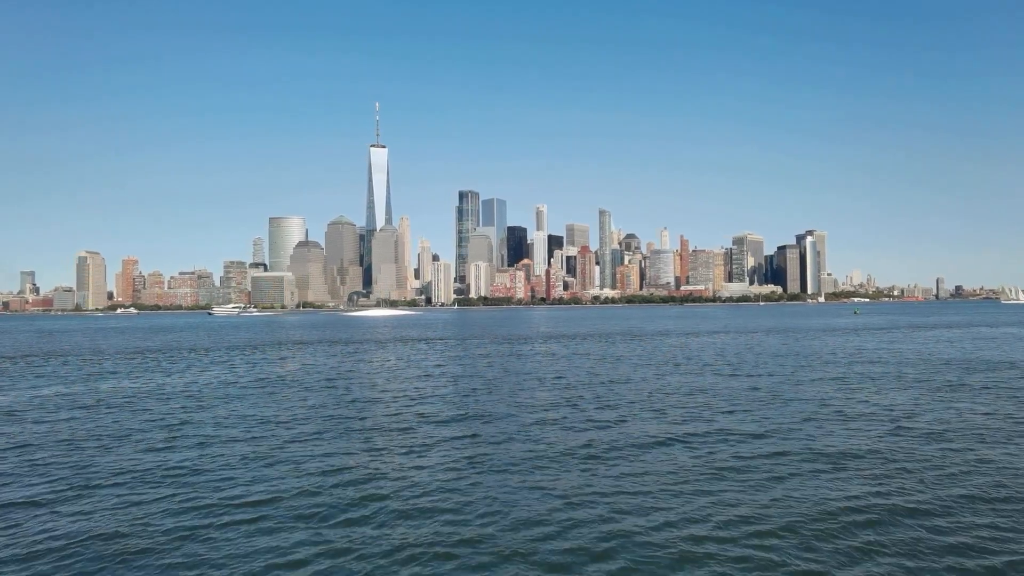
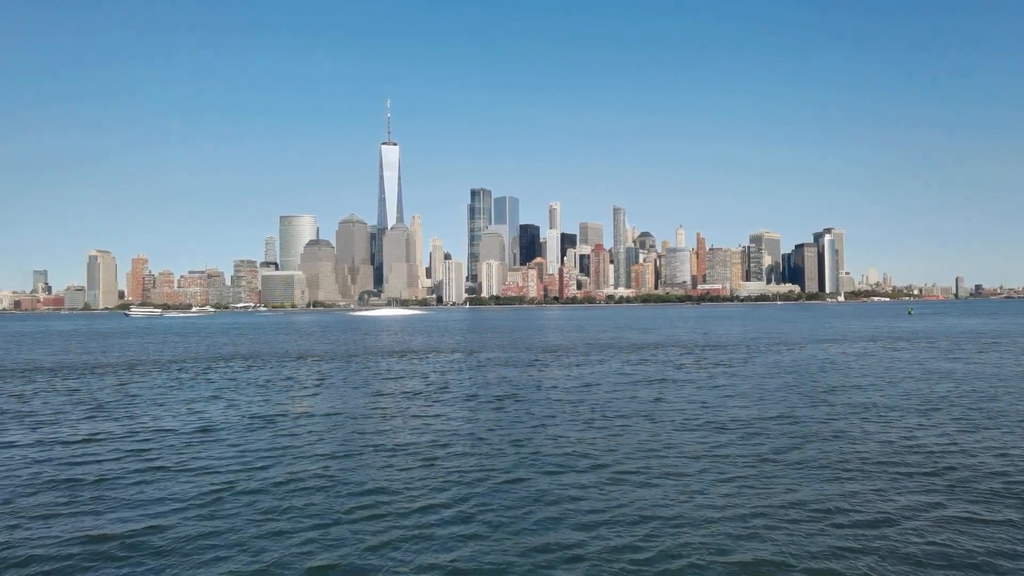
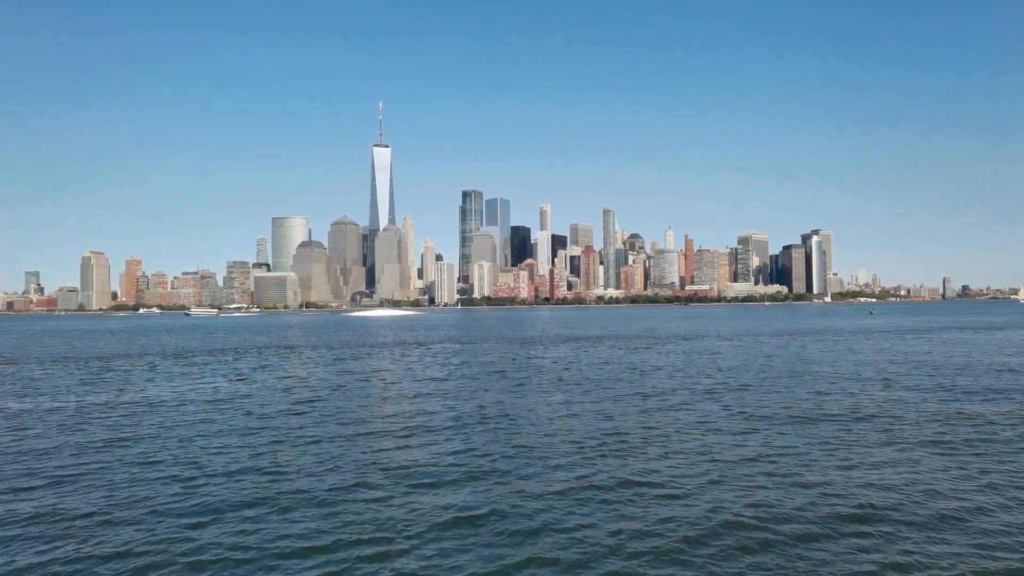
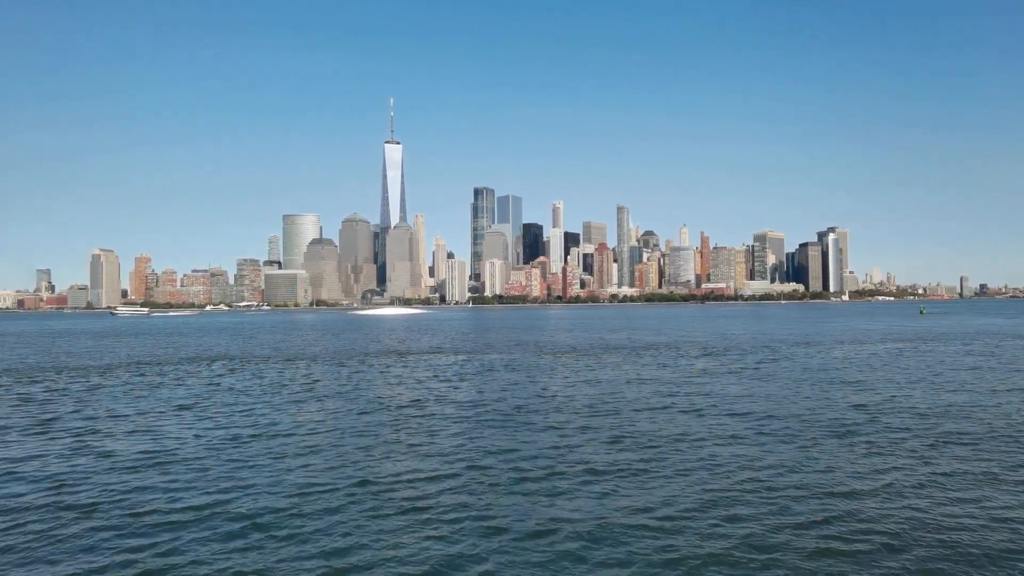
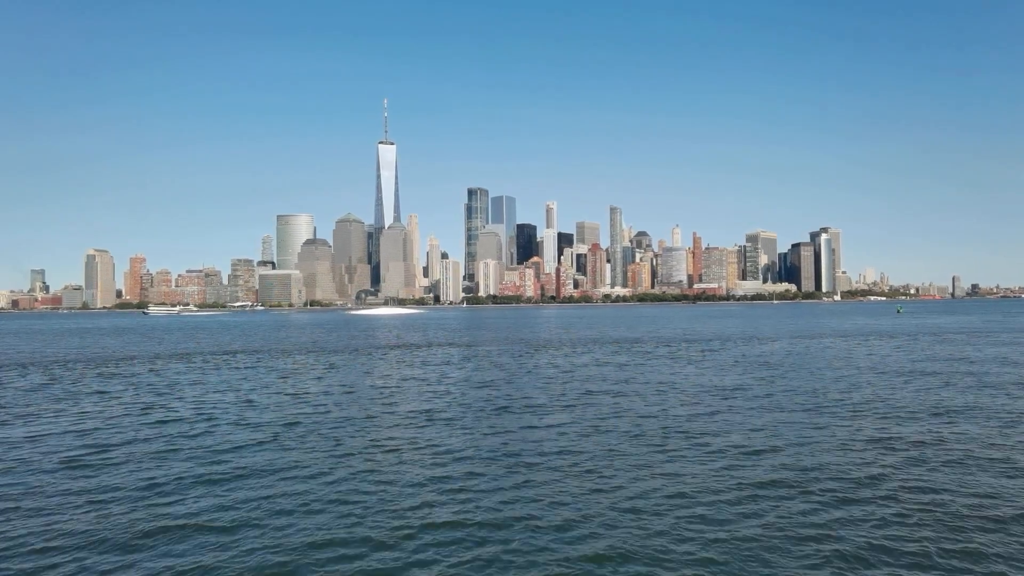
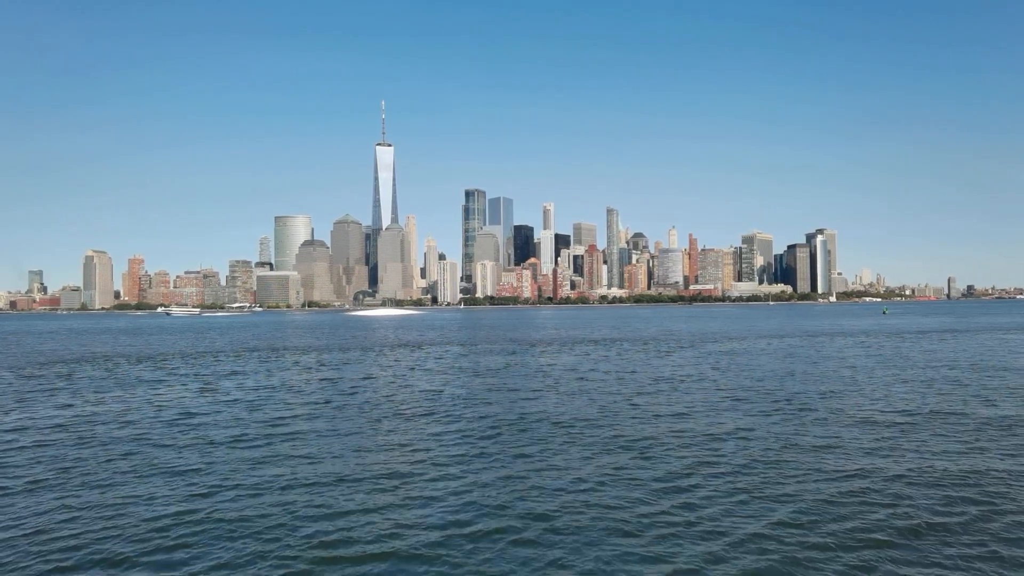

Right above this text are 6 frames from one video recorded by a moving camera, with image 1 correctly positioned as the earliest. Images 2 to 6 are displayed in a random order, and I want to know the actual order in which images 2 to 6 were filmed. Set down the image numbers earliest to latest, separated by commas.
3, 6, 5, 2, 4
